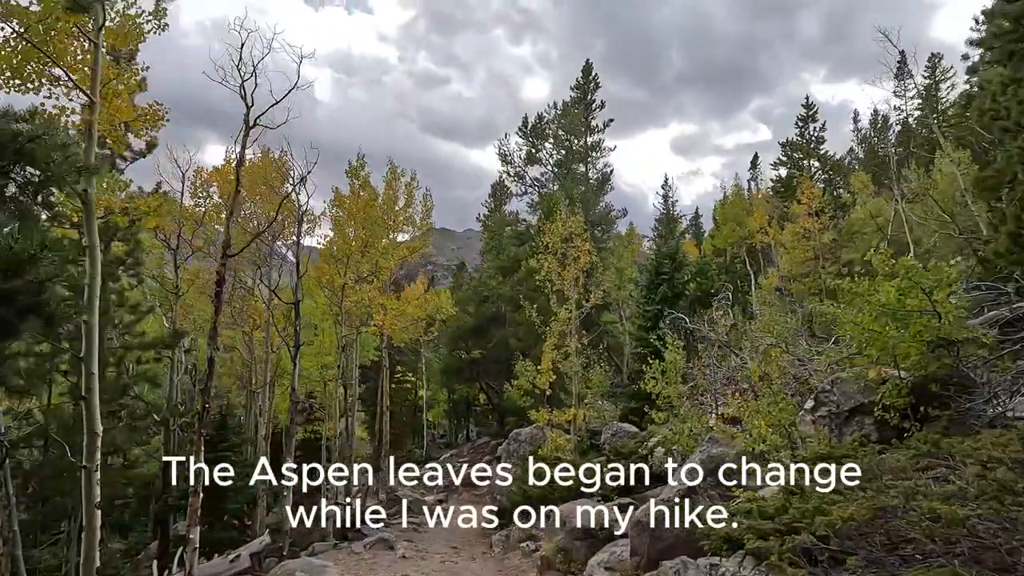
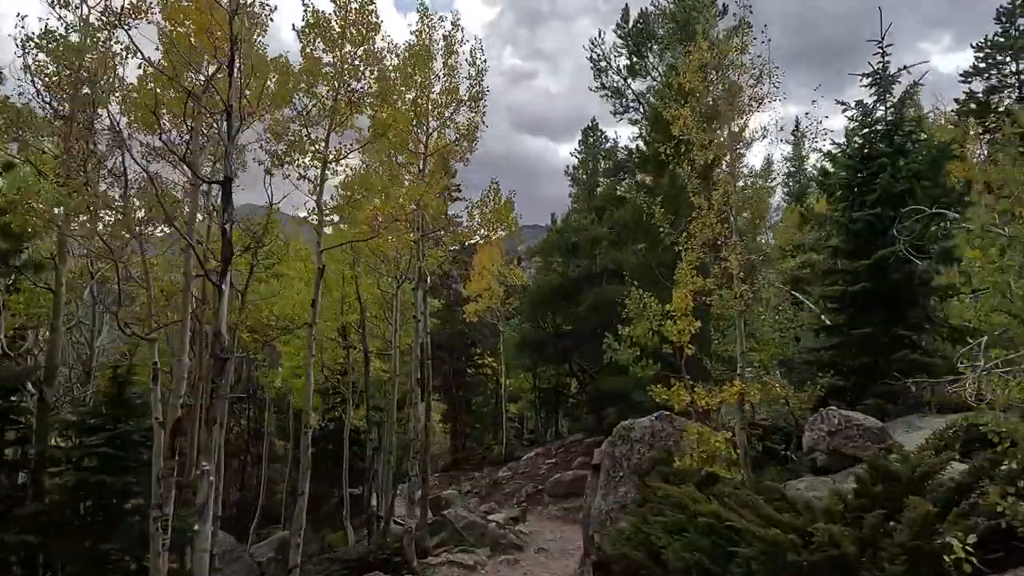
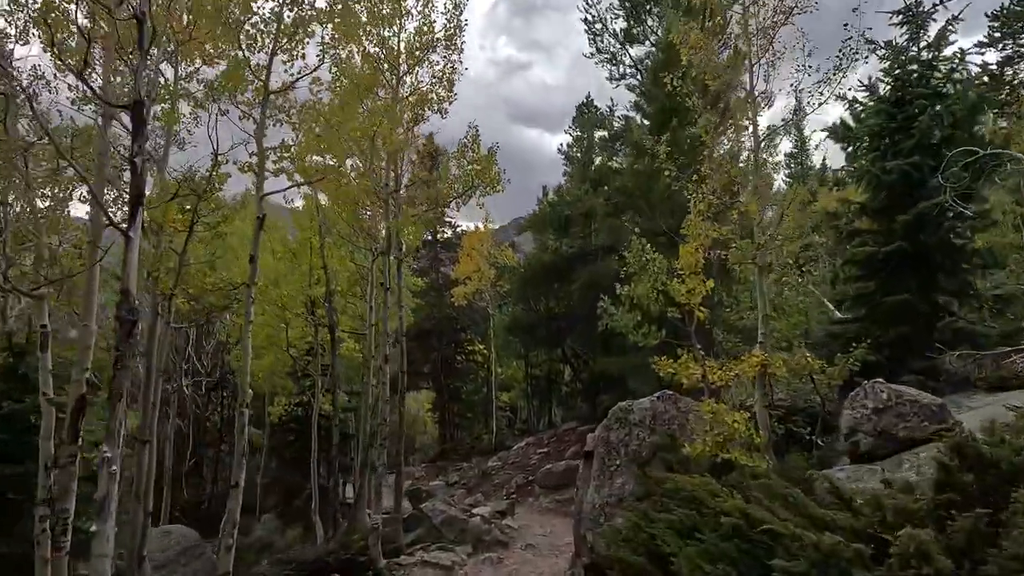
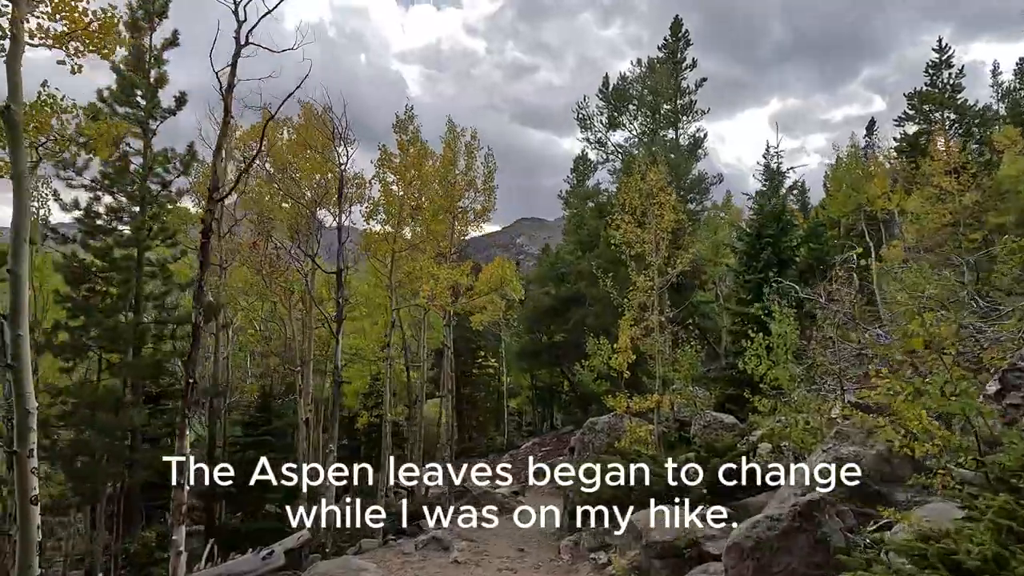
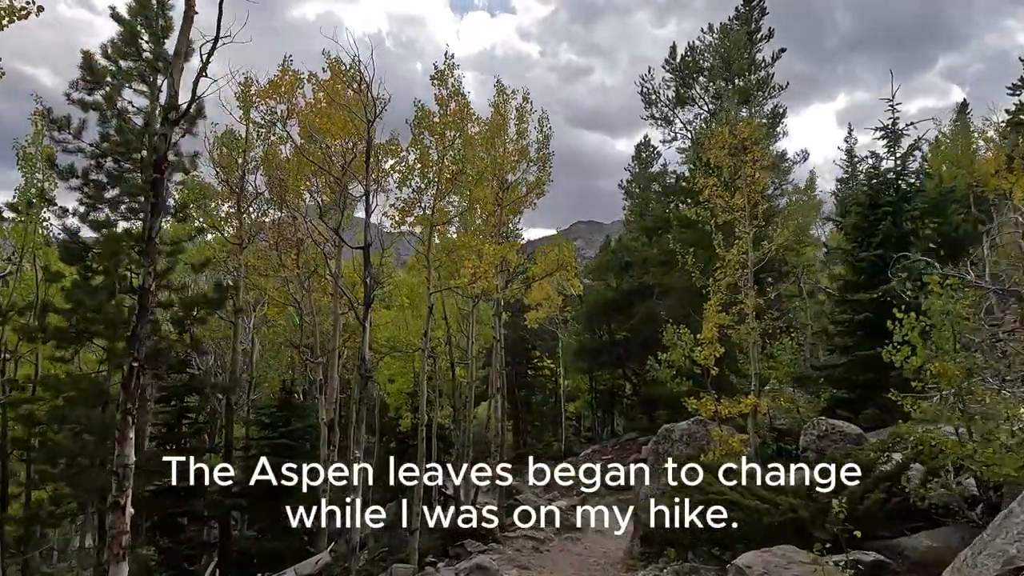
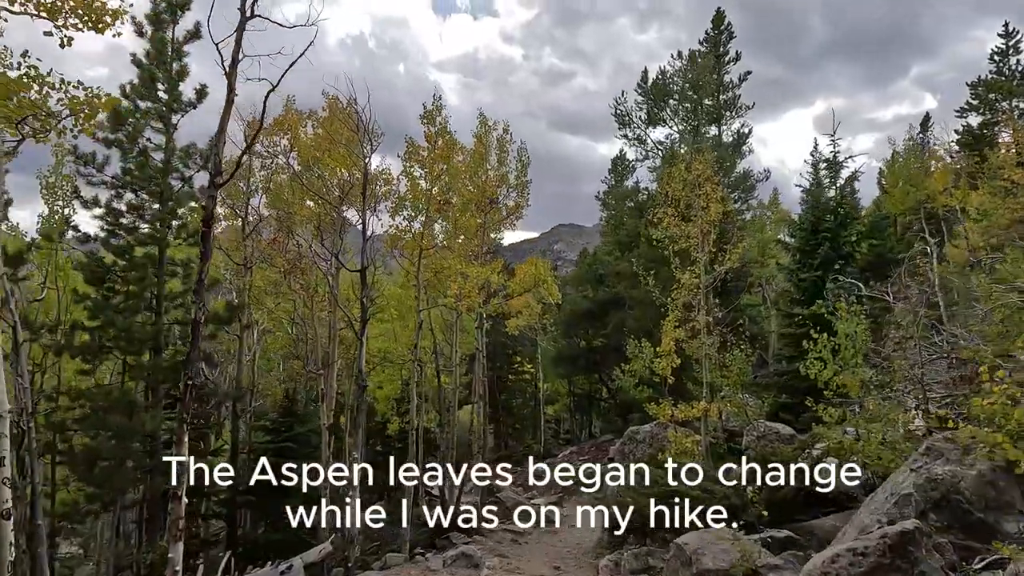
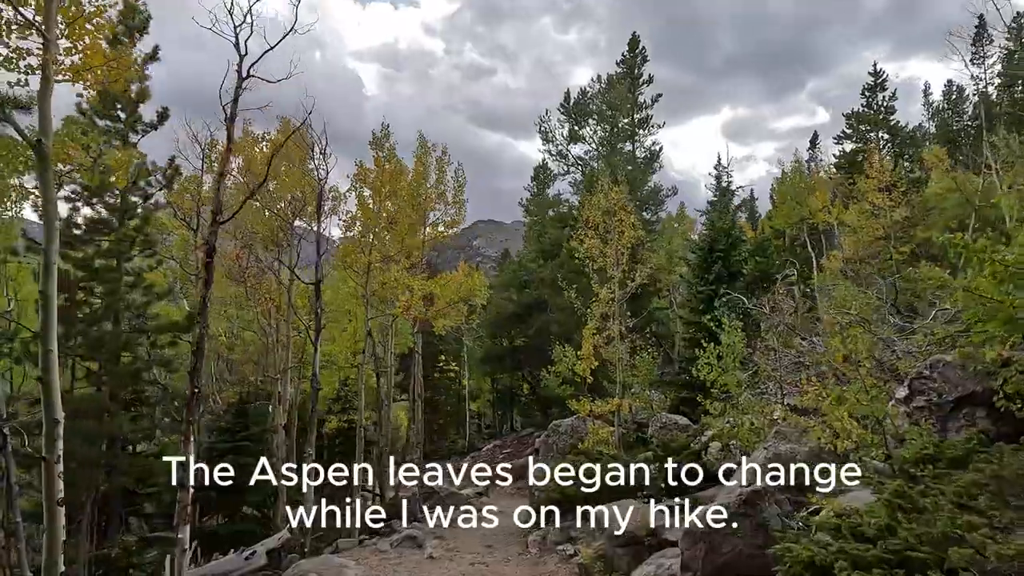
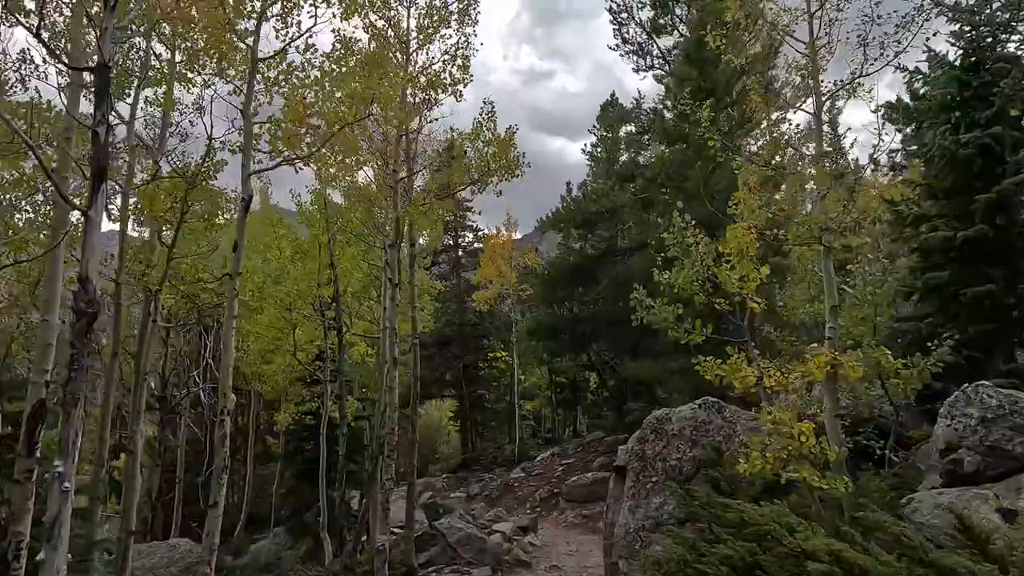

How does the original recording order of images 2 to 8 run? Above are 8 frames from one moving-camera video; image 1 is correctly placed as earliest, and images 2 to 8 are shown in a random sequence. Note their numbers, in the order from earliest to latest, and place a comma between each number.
7, 4, 6, 5, 2, 3, 8
